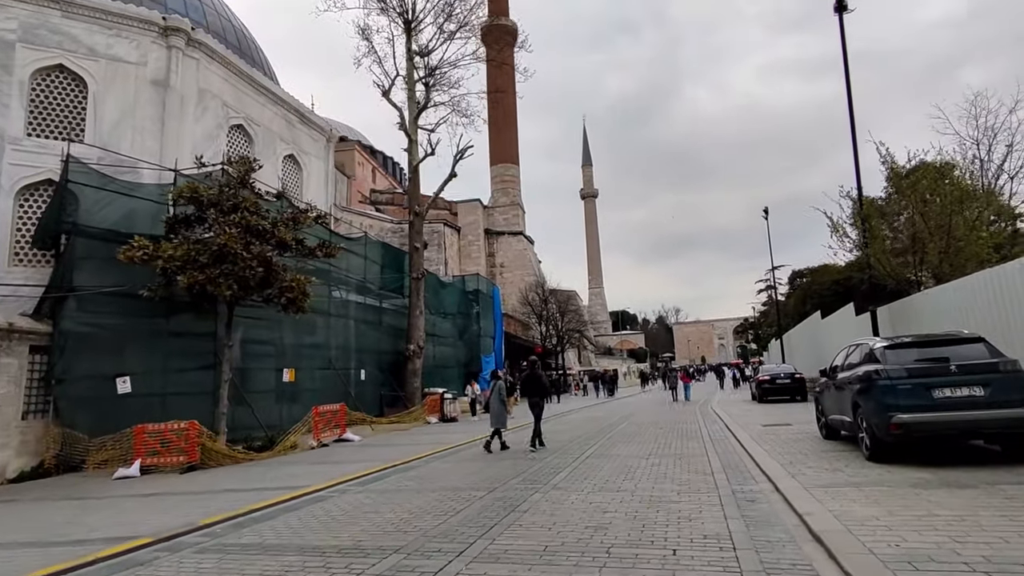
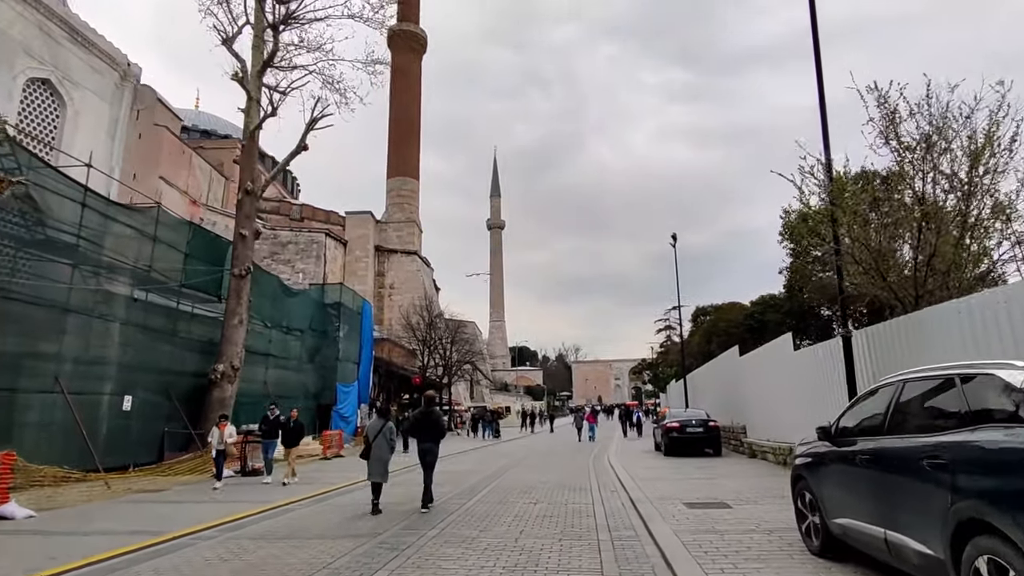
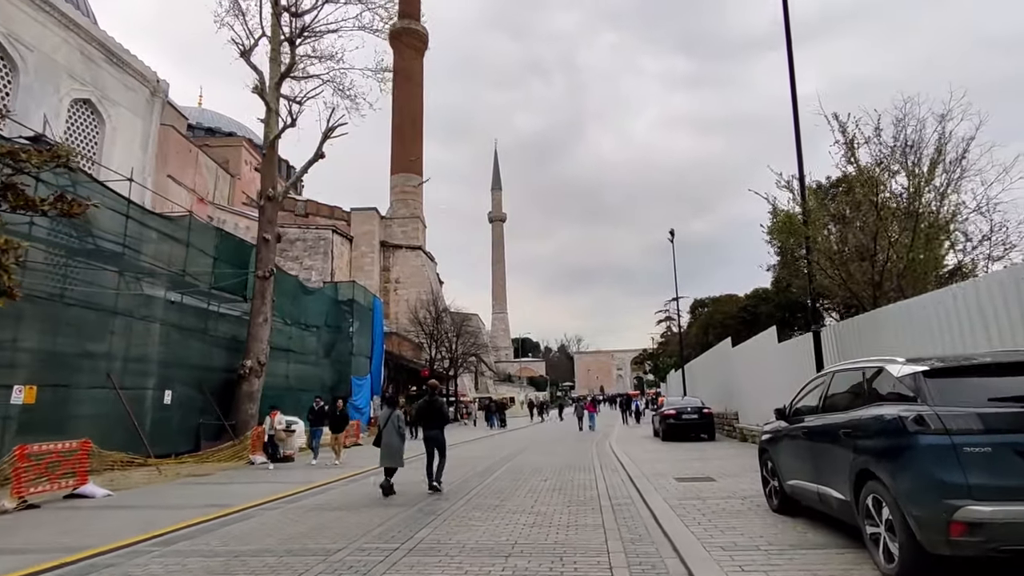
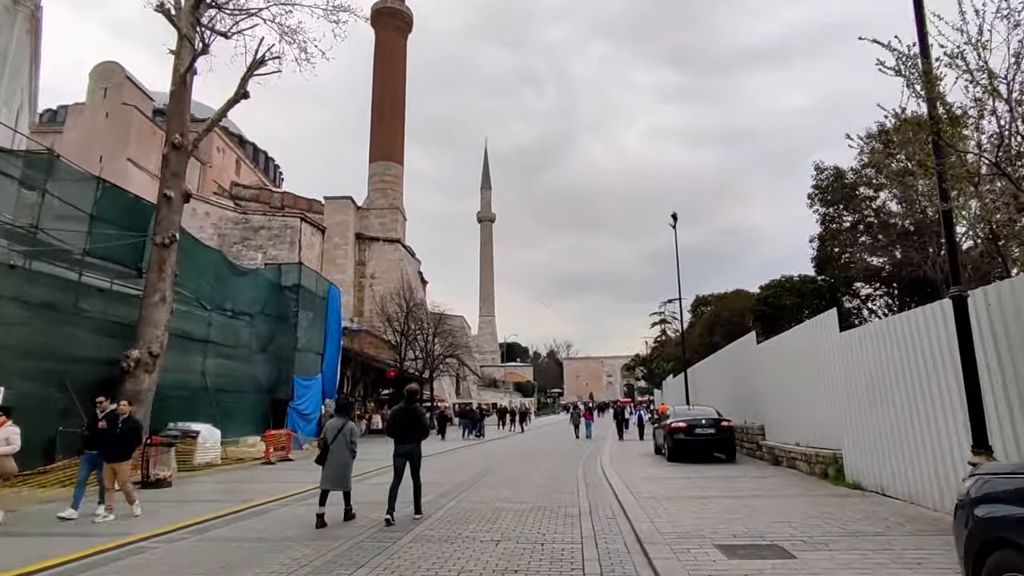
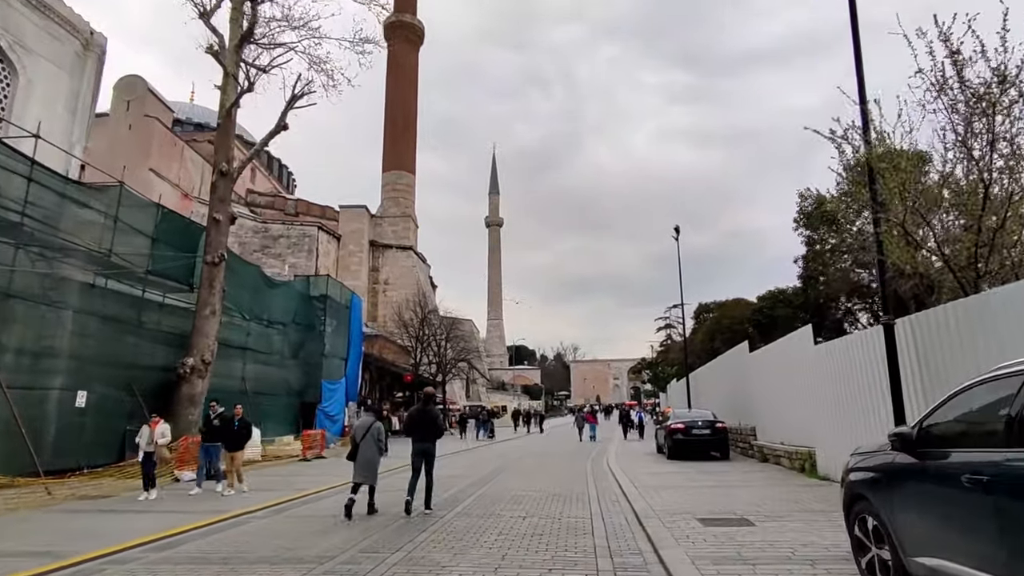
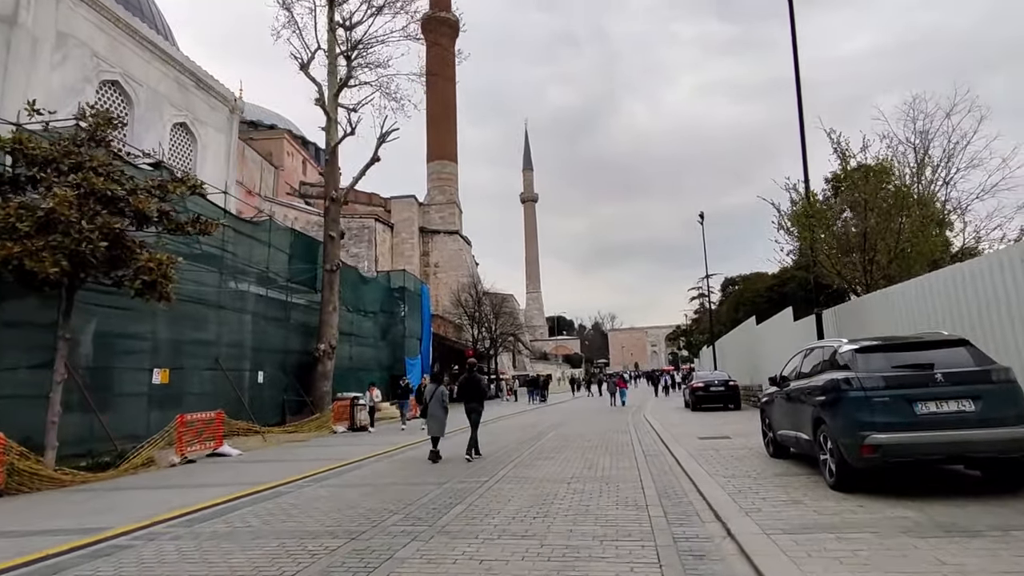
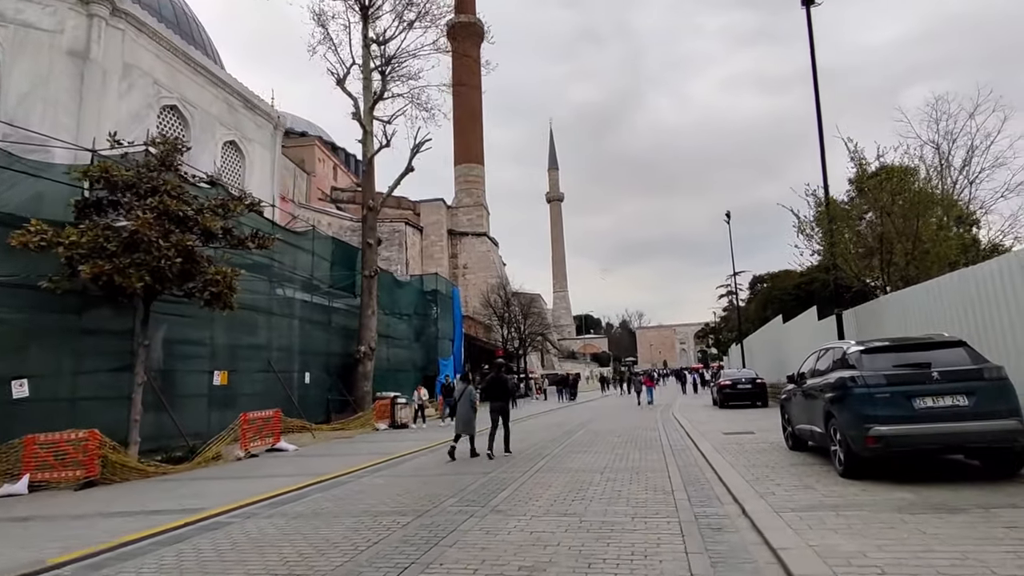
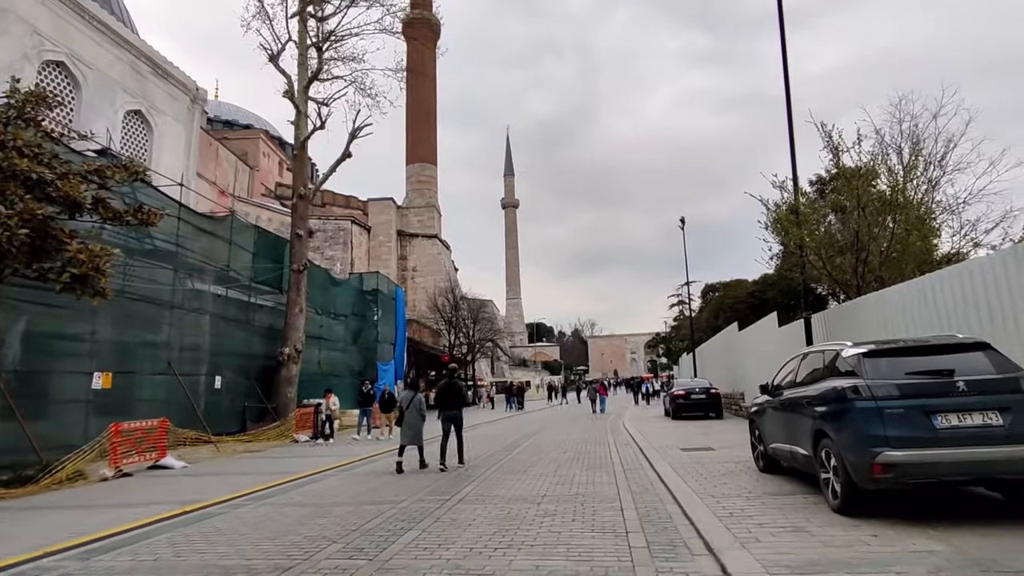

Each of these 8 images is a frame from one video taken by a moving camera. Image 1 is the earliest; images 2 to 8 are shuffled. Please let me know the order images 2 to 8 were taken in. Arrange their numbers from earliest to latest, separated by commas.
7, 6, 8, 3, 2, 5, 4
